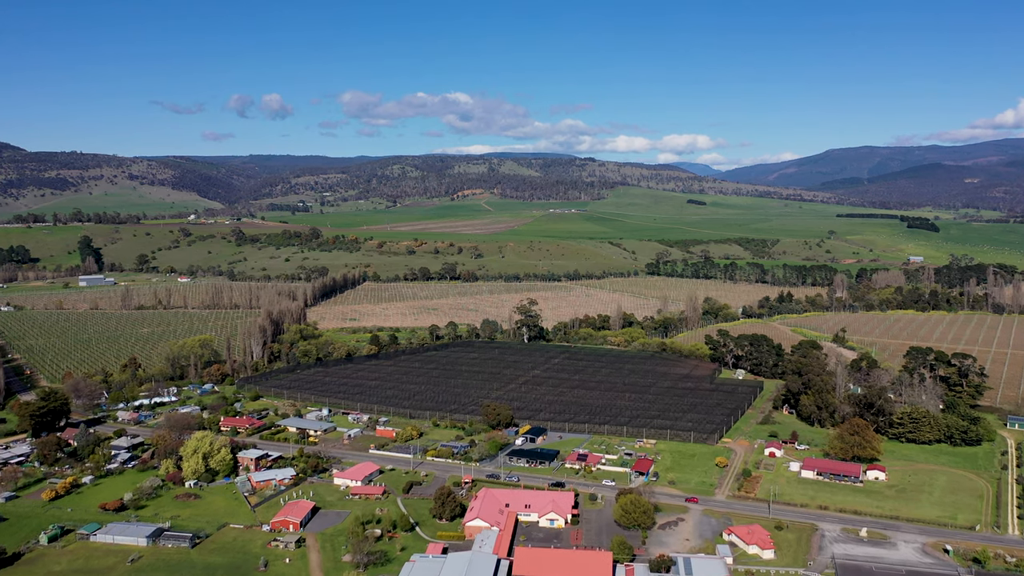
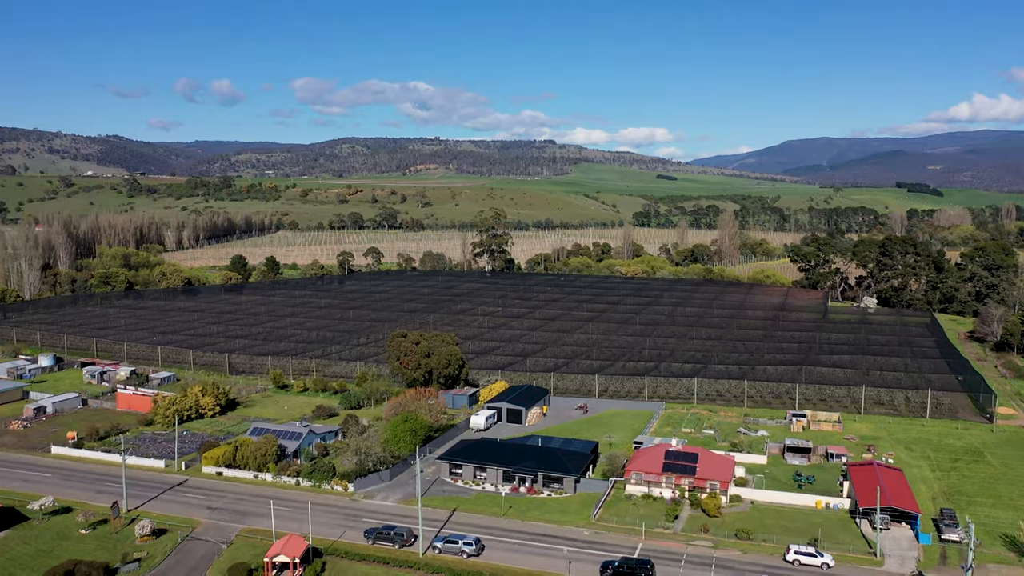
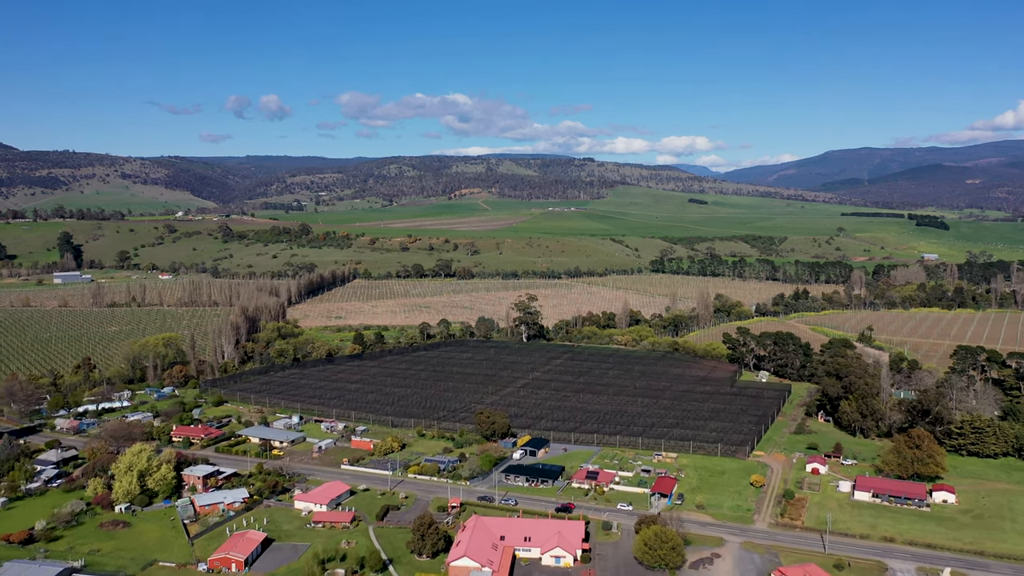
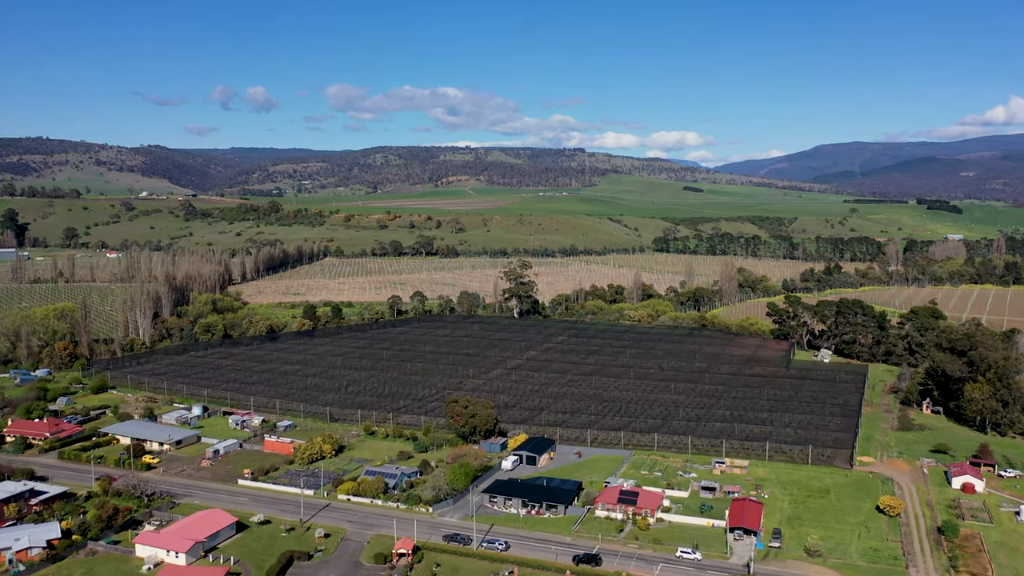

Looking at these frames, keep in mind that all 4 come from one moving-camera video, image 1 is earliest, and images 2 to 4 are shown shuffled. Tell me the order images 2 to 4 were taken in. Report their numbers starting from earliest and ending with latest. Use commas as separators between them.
3, 4, 2
